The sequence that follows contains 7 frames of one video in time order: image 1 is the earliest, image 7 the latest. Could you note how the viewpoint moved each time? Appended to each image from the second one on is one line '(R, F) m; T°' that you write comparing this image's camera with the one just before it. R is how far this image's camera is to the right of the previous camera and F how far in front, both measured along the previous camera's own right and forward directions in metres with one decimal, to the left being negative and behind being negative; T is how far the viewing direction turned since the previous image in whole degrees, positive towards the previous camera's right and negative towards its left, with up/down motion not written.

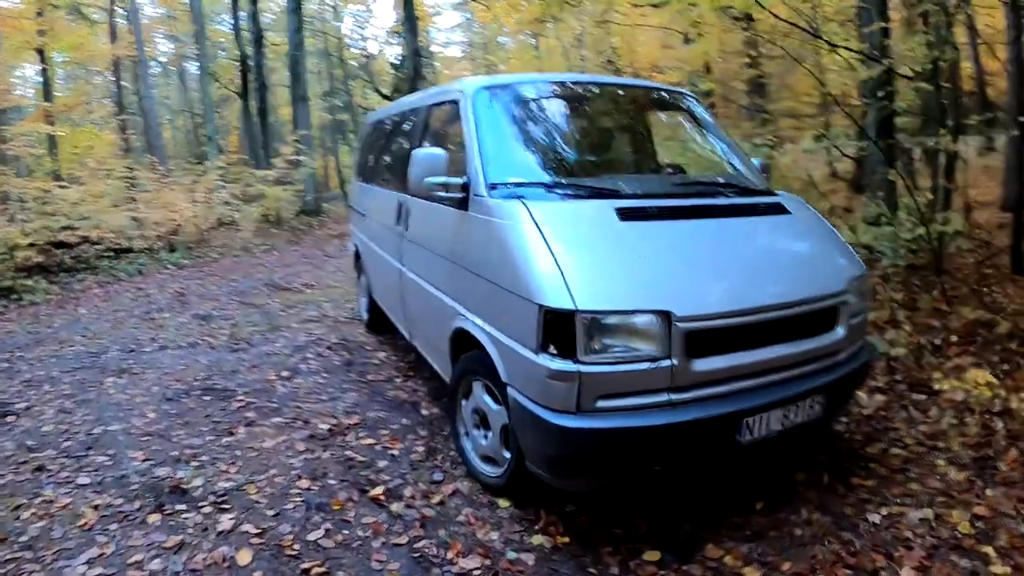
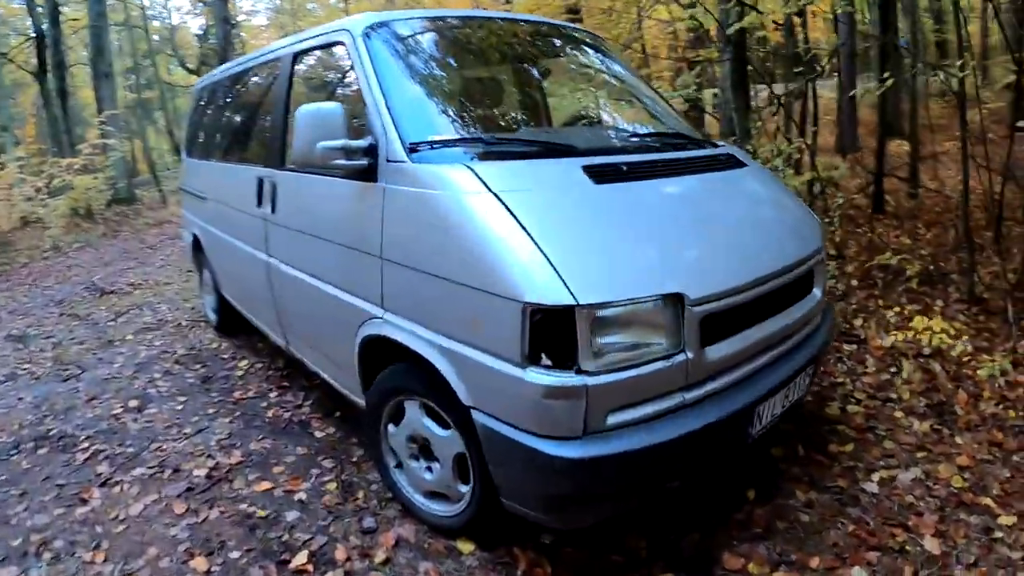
(-0.3, +0.8) m; +10°
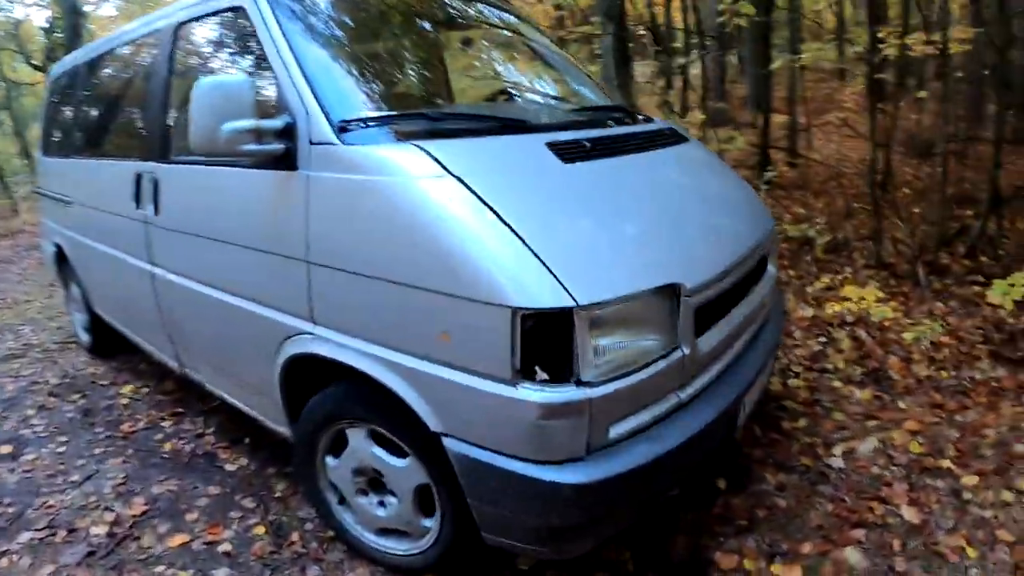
(-0.2, +0.4) m; +7°
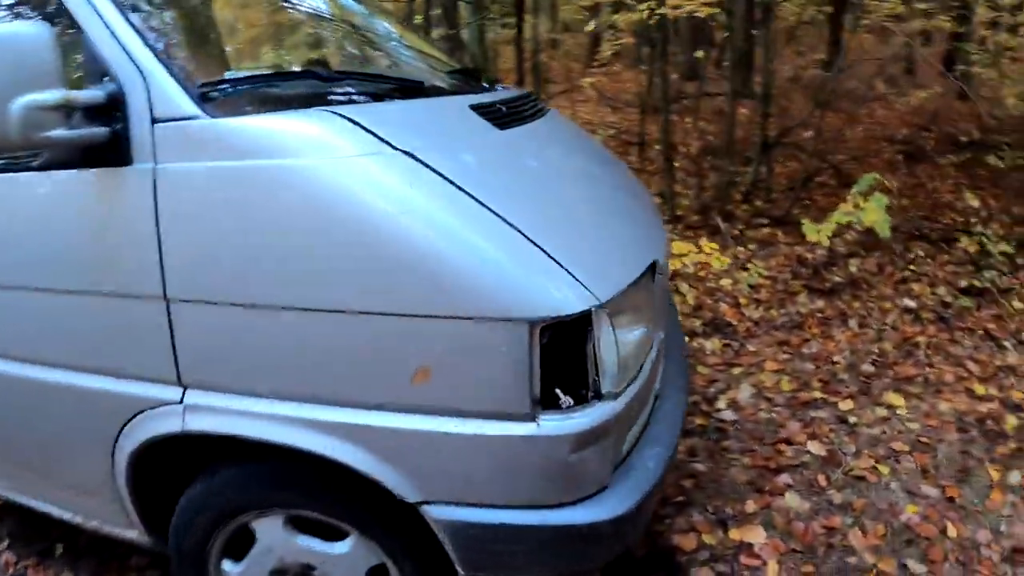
(-0.3, +0.4) m; +15°
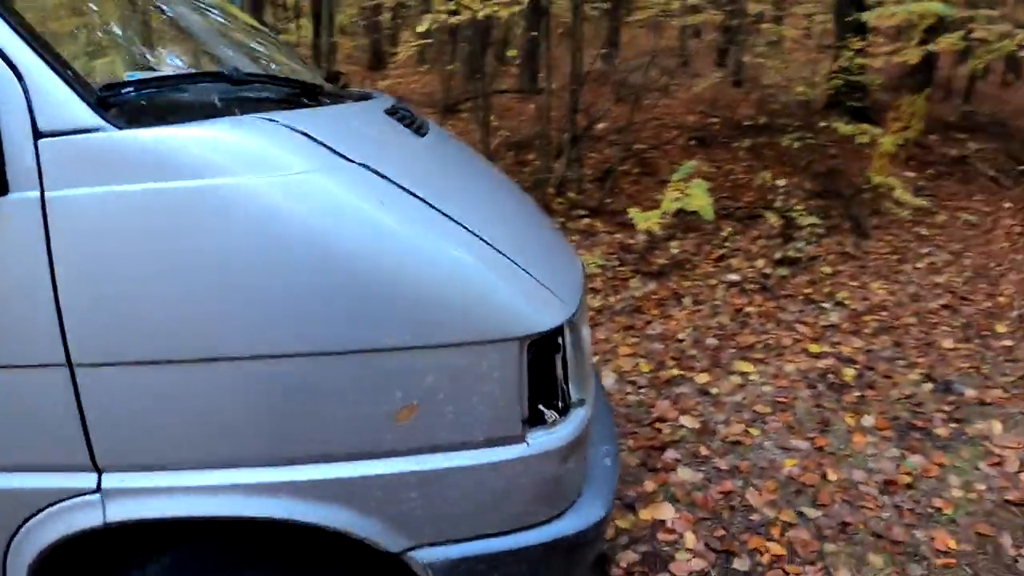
(-0.2, 0.0) m; +11°
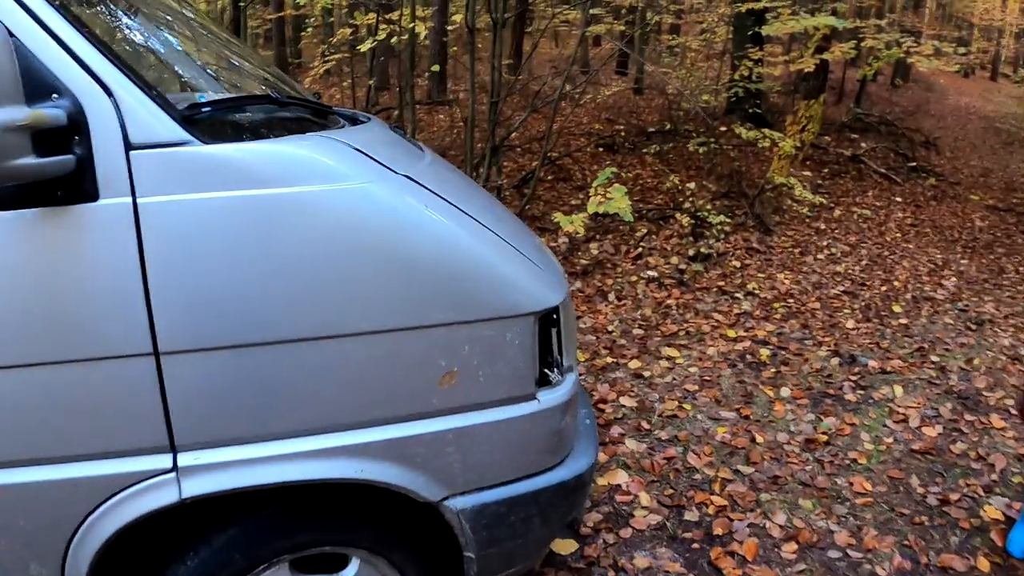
(-0.1, -0.3) m; +5°
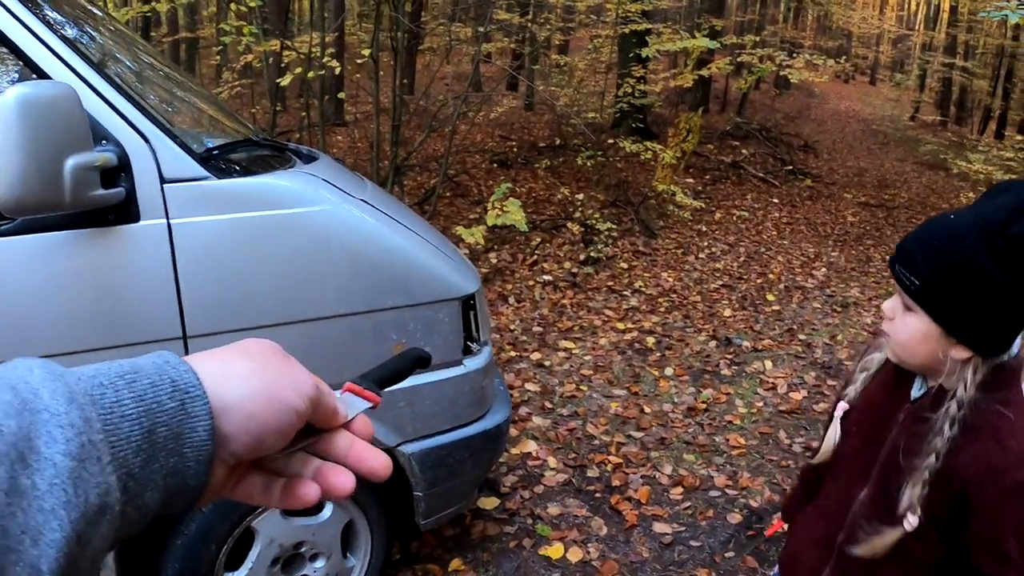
(-0.1, -0.4) m; +6°
